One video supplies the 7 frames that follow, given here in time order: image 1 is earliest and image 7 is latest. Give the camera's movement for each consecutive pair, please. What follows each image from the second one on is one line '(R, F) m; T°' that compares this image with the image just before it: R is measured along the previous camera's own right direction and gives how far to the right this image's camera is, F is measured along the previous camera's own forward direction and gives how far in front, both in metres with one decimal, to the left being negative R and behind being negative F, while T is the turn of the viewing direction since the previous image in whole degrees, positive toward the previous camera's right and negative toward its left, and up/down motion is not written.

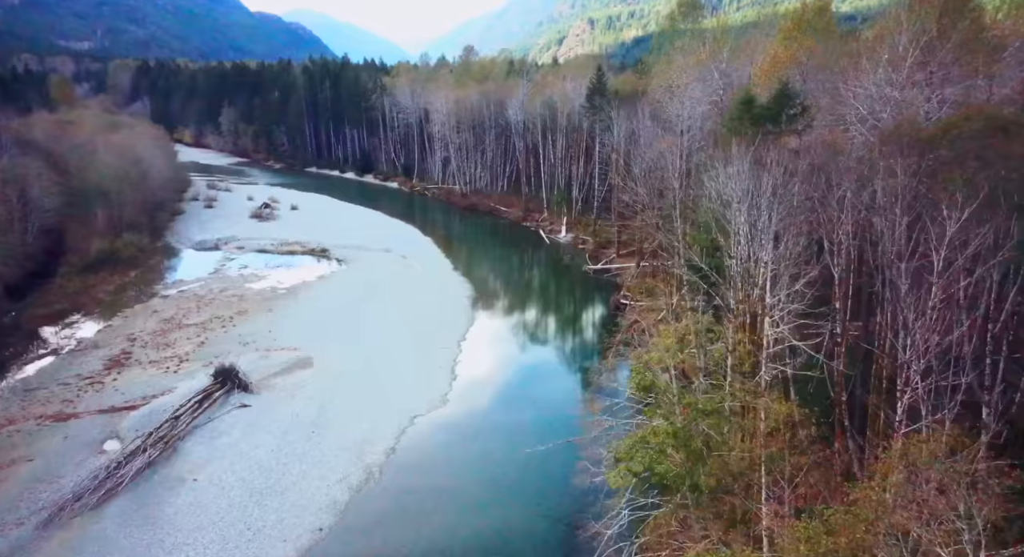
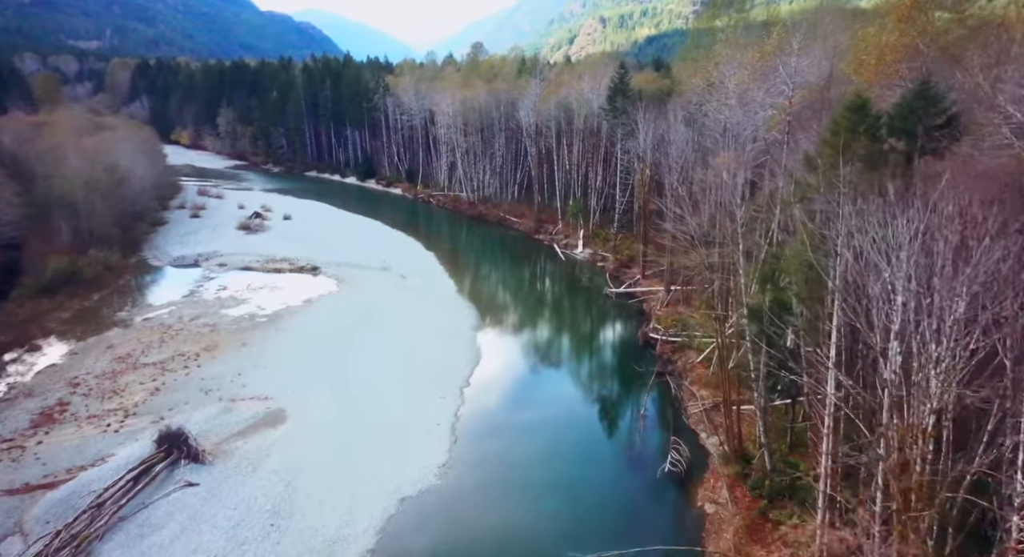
(-0.1, +4.0) m; -1°
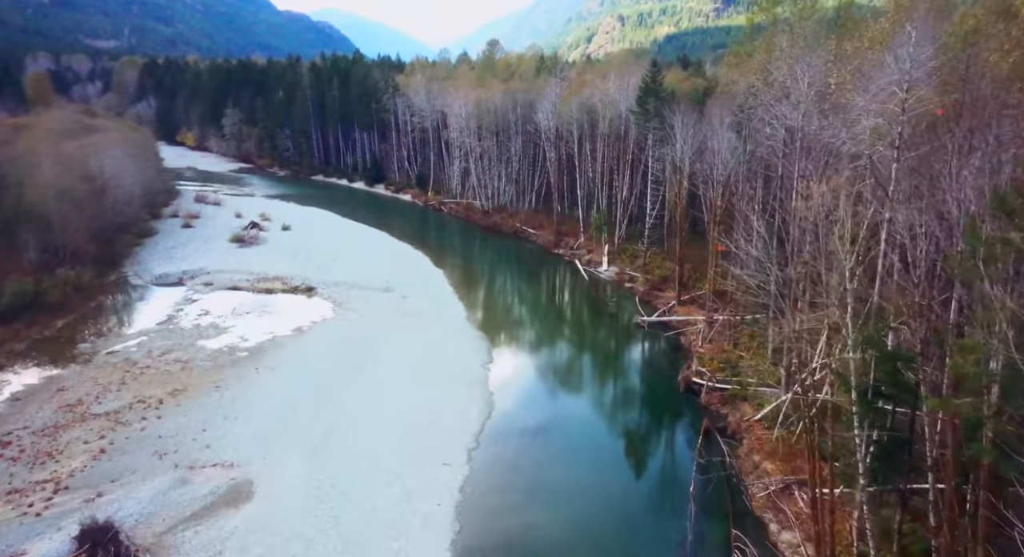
(-0.2, +3.8) m; -1°
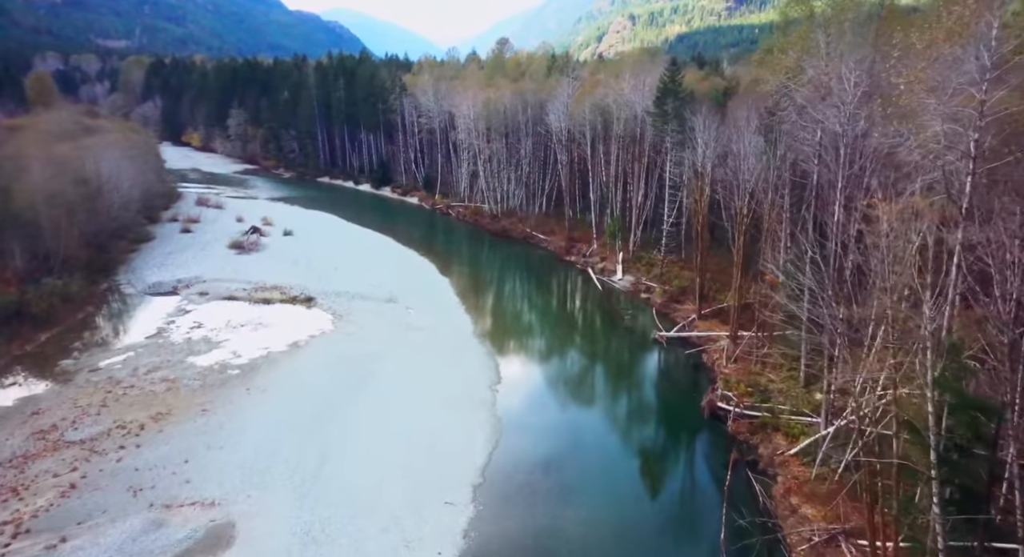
(0.0, +1.7) m; -1°
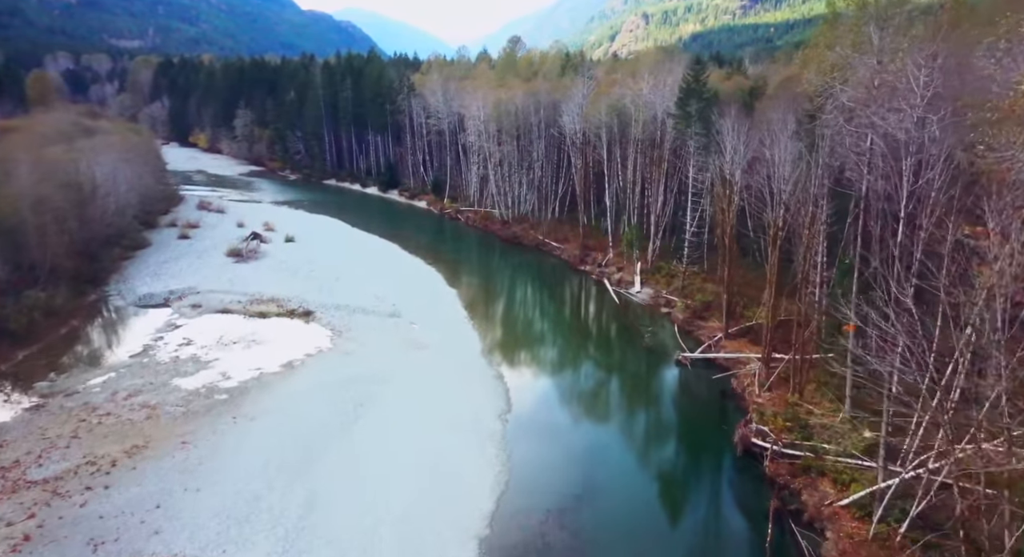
(0.0, +2.0) m; -1°
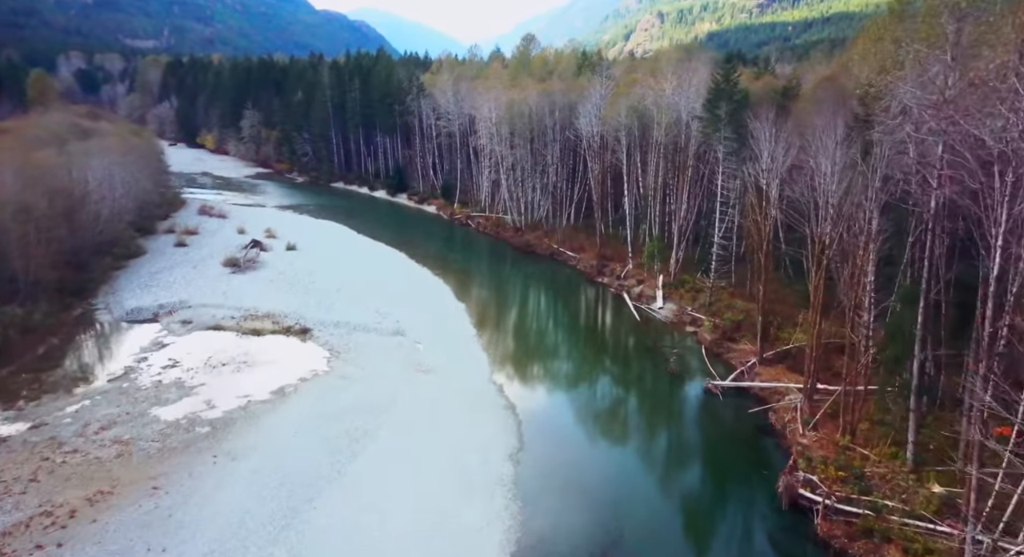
(0.0, +2.2) m; -1°
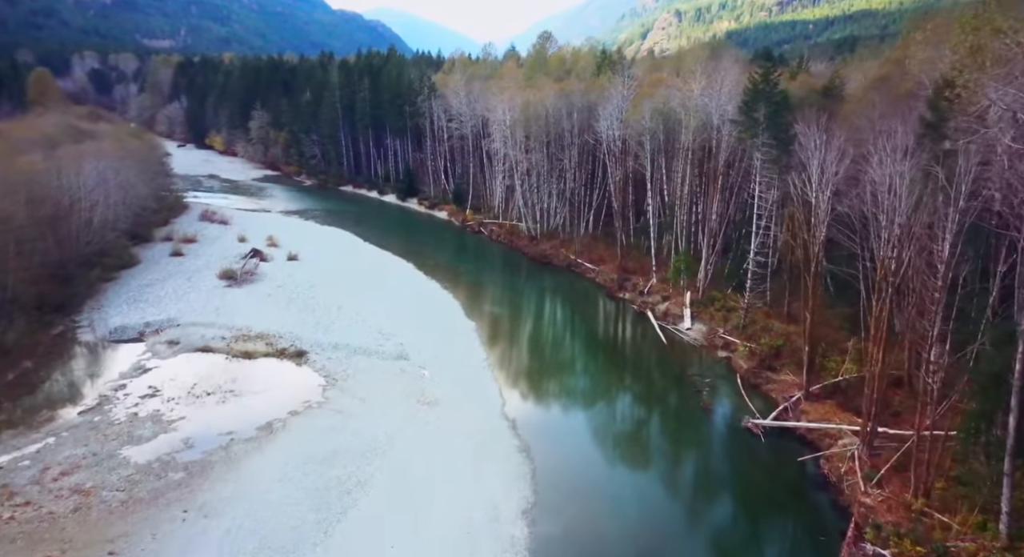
(-0.1, +2.4) m; -1°
